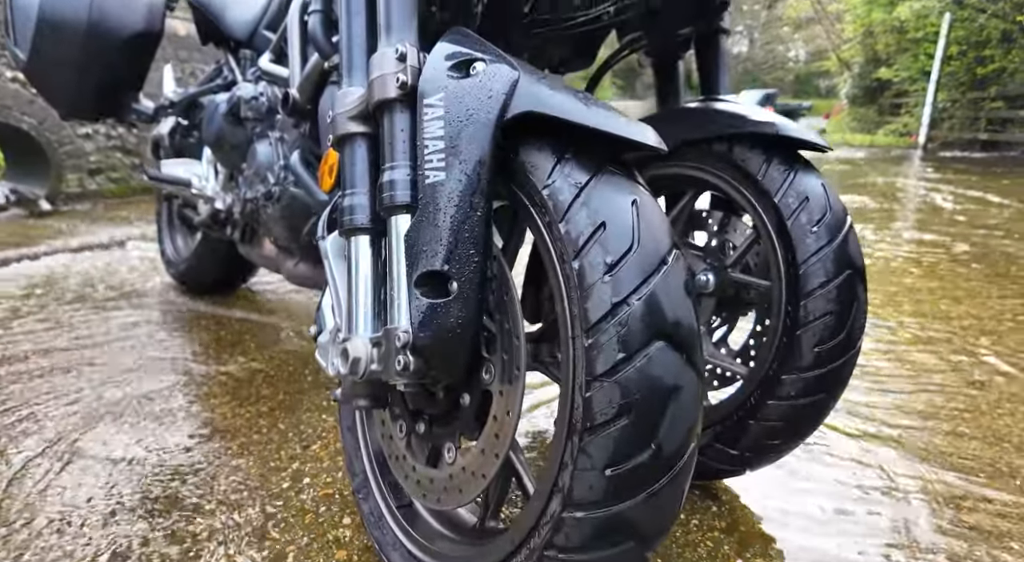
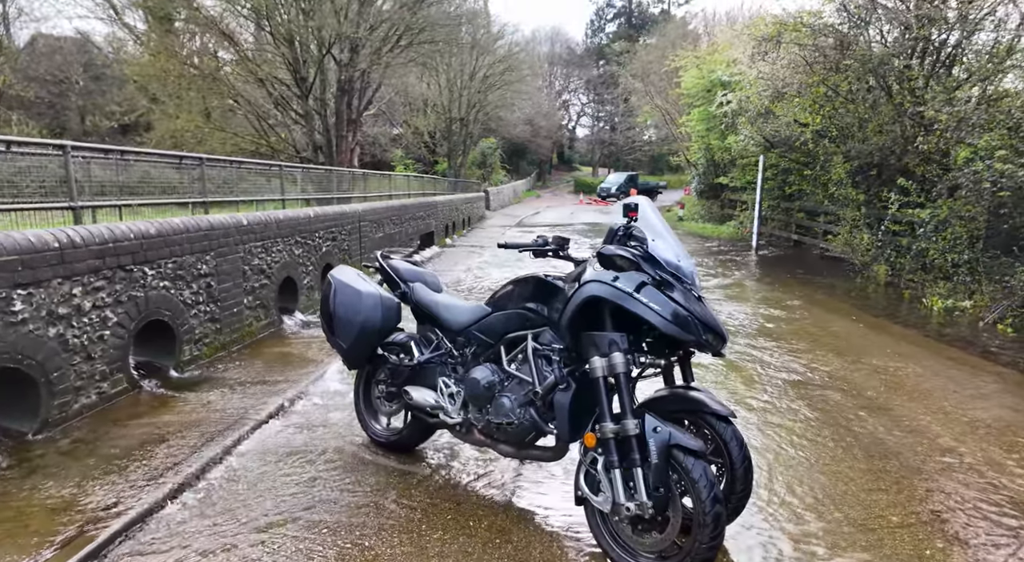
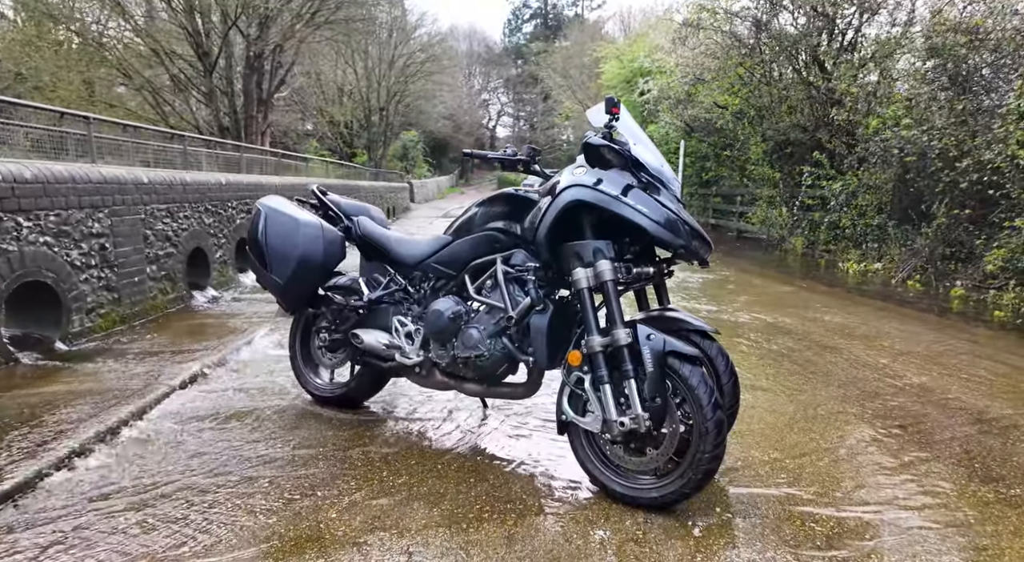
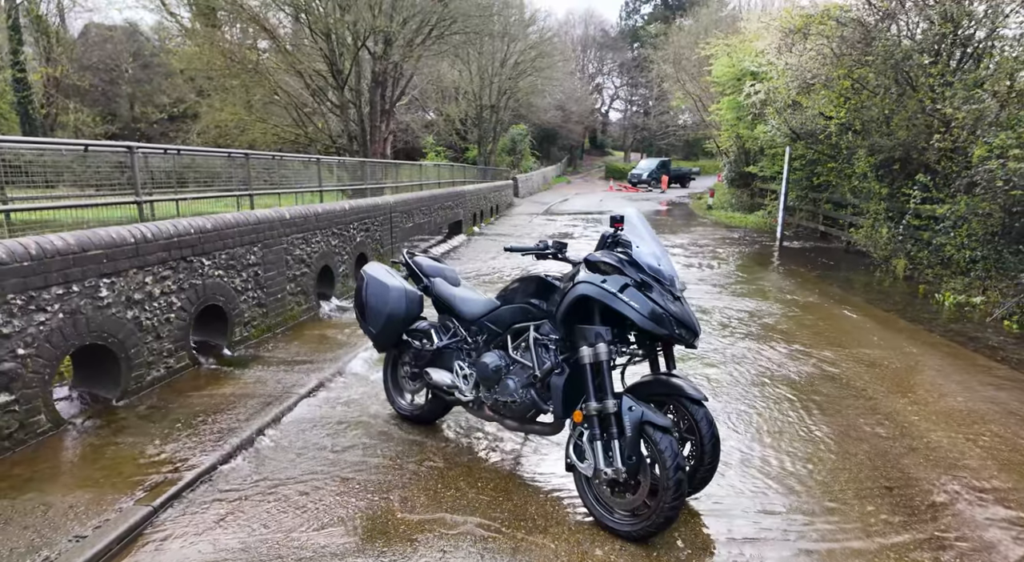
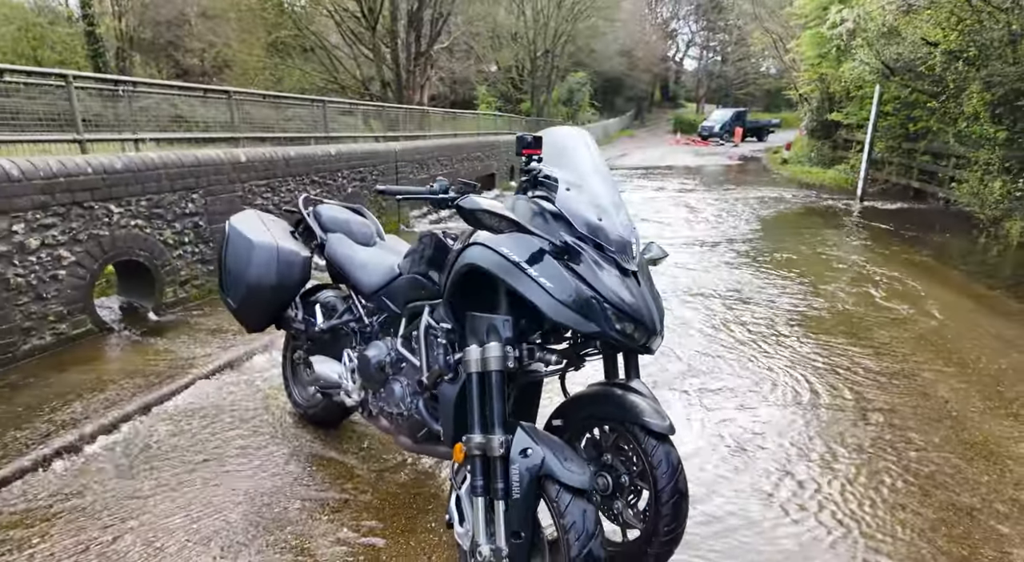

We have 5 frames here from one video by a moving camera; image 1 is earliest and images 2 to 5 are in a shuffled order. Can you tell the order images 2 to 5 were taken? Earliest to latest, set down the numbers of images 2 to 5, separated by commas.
5, 4, 2, 3
